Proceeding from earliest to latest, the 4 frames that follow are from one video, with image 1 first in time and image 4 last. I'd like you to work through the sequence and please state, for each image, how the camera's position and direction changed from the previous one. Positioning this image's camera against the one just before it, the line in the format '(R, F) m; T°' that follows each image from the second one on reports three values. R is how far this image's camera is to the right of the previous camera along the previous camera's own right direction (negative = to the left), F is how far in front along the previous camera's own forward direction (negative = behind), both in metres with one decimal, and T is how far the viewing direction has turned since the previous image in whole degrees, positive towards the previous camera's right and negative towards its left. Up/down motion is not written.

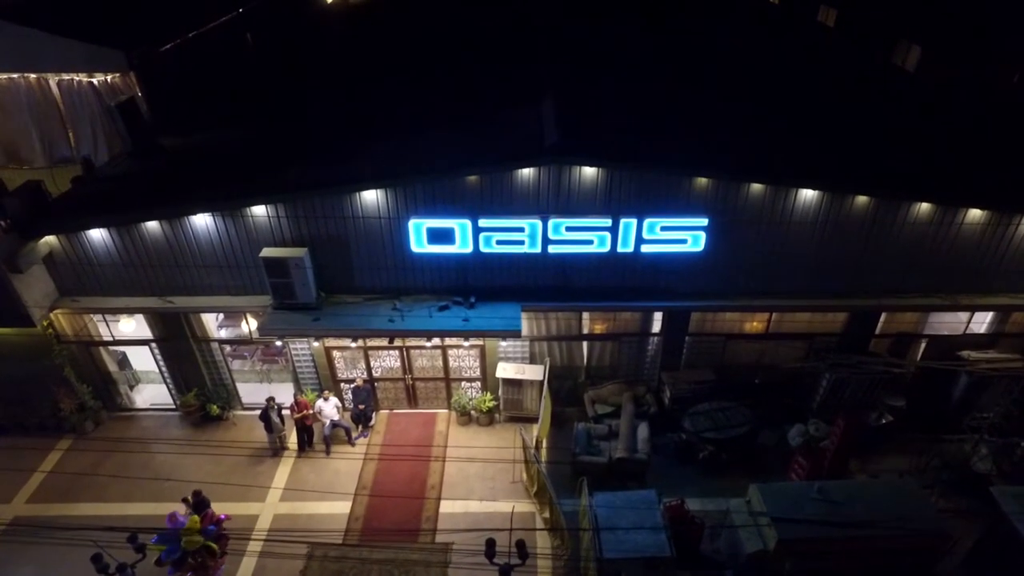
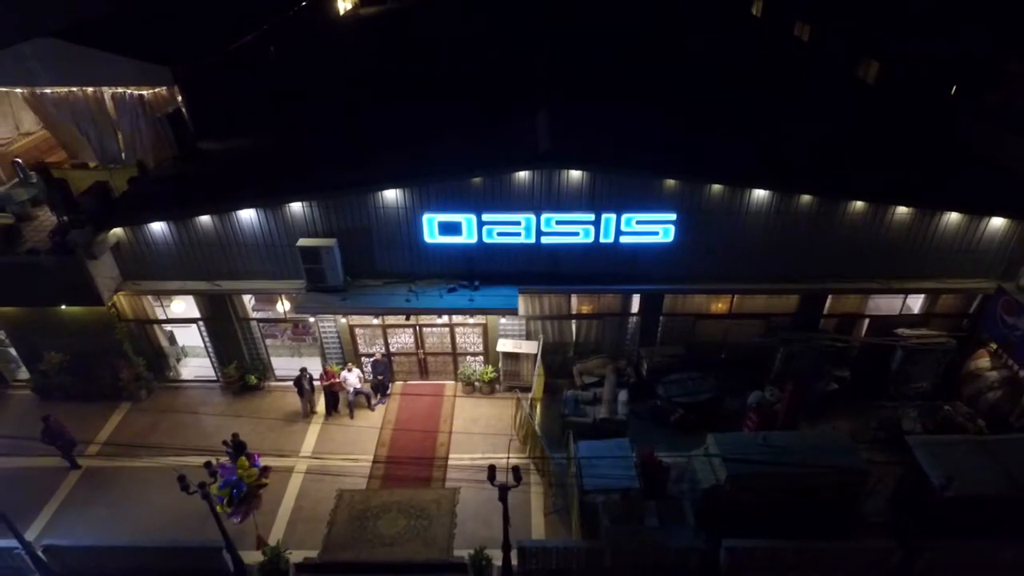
(+0.1, -2.7) m; 0°
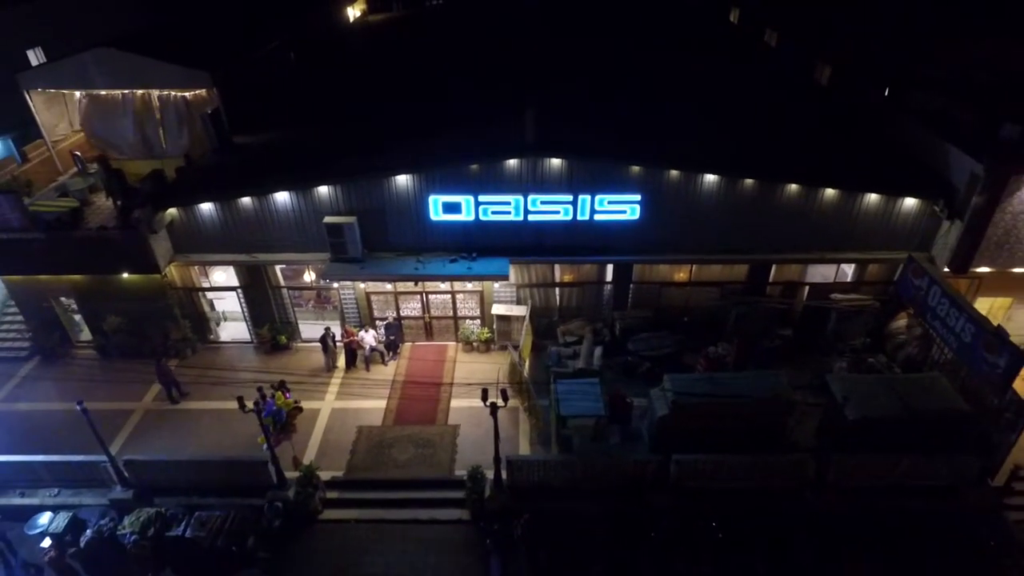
(+0.4, -3.4) m; 0°
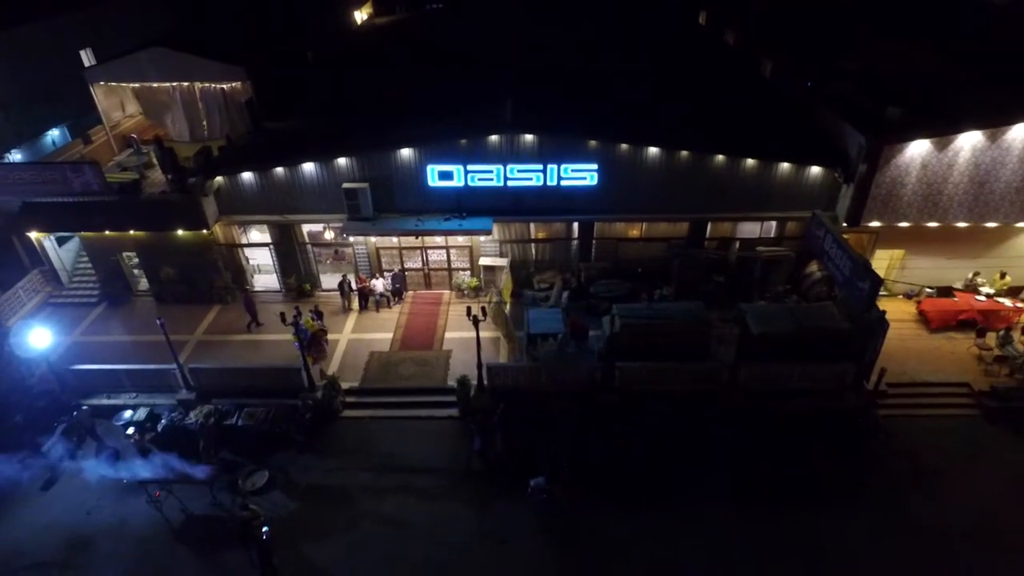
(+0.9, -5.0) m; 0°
